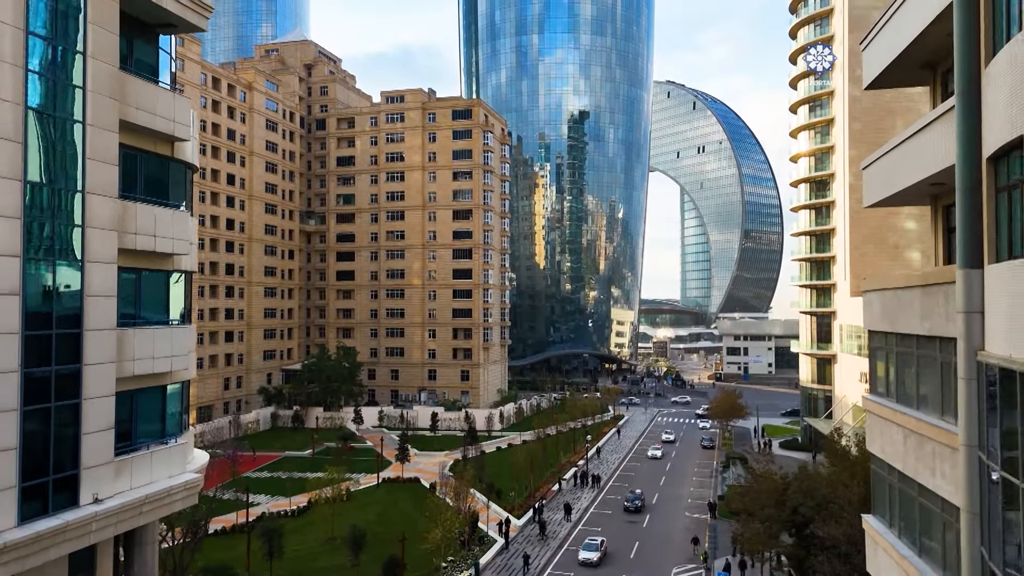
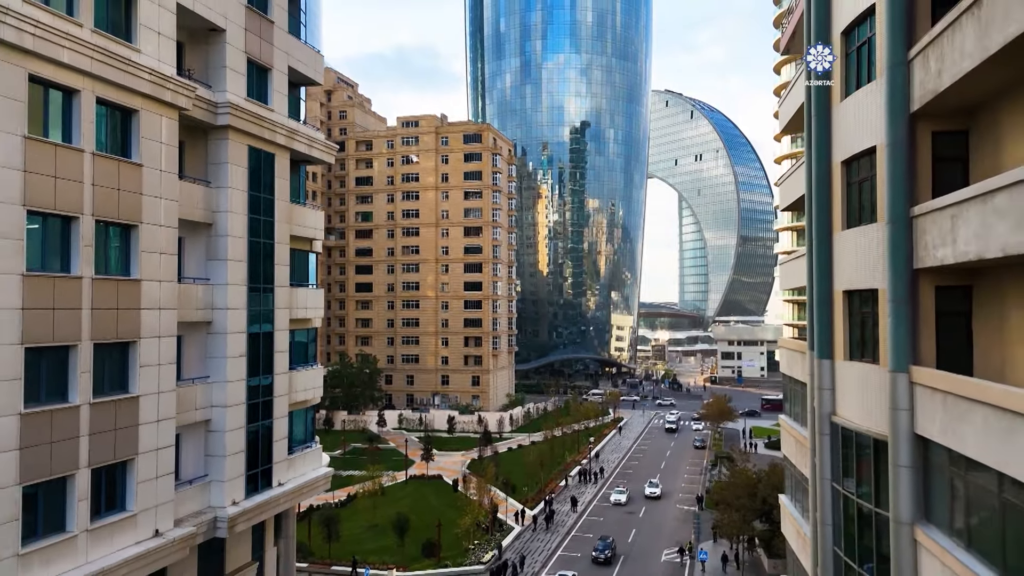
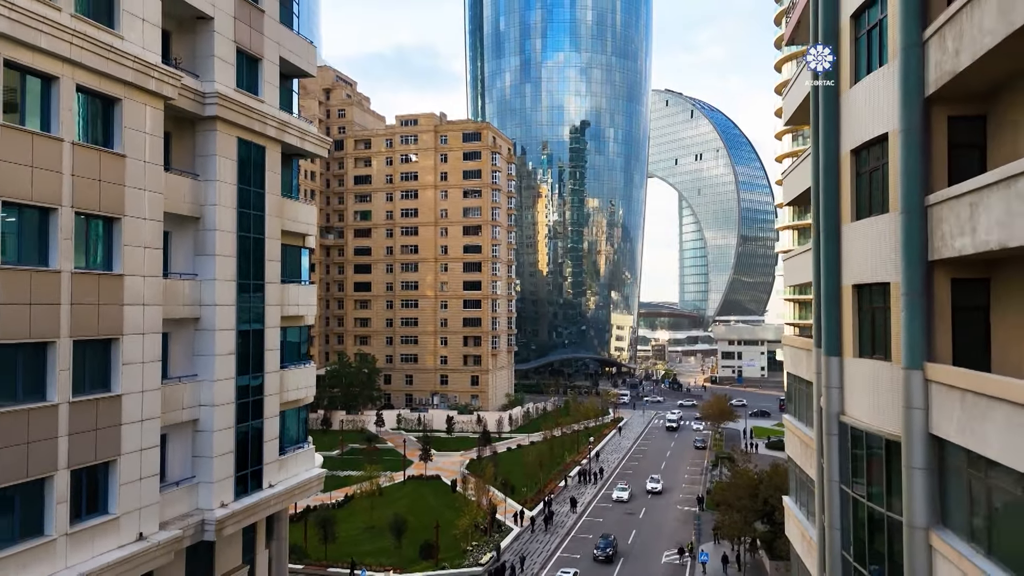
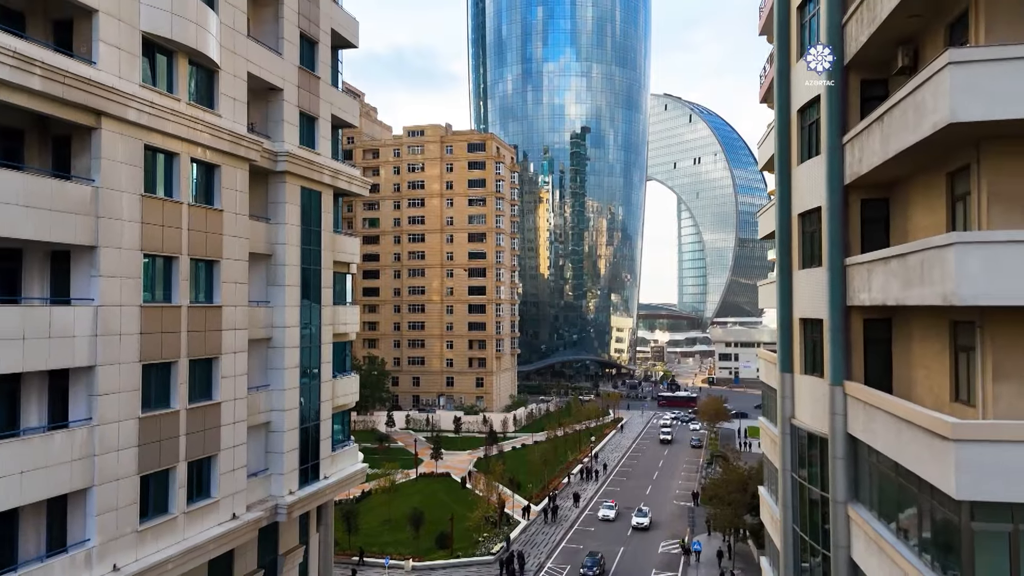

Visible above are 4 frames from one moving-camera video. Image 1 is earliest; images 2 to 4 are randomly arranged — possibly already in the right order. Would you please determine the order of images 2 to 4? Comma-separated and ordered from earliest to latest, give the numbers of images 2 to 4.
3, 2, 4
